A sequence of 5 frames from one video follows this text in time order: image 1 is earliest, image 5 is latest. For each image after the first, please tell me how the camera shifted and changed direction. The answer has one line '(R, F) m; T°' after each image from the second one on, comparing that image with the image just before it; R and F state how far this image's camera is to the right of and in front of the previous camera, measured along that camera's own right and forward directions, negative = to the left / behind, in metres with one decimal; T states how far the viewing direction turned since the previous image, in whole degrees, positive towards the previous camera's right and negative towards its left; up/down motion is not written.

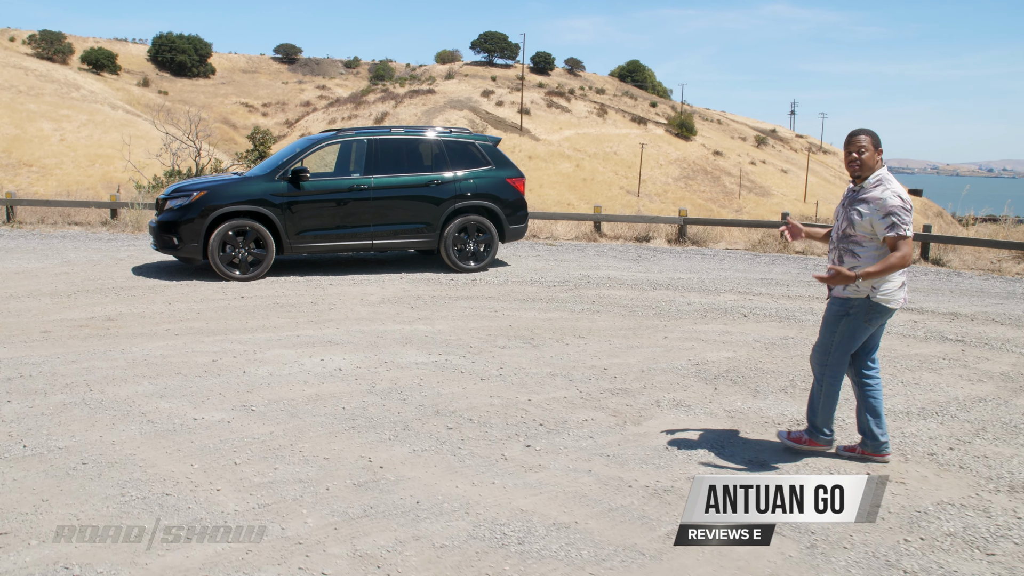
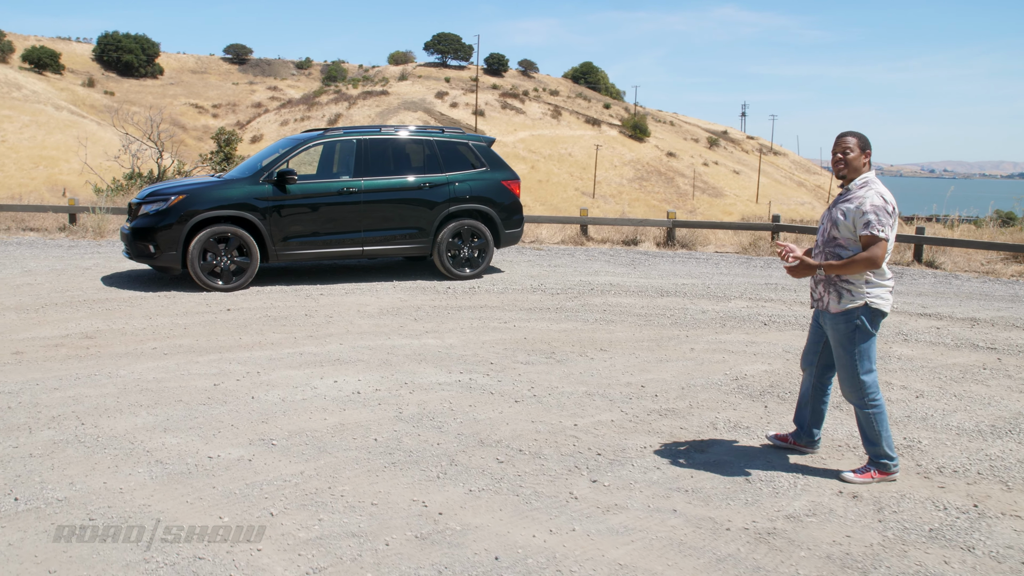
(-0.5, +0.5) m; +3°
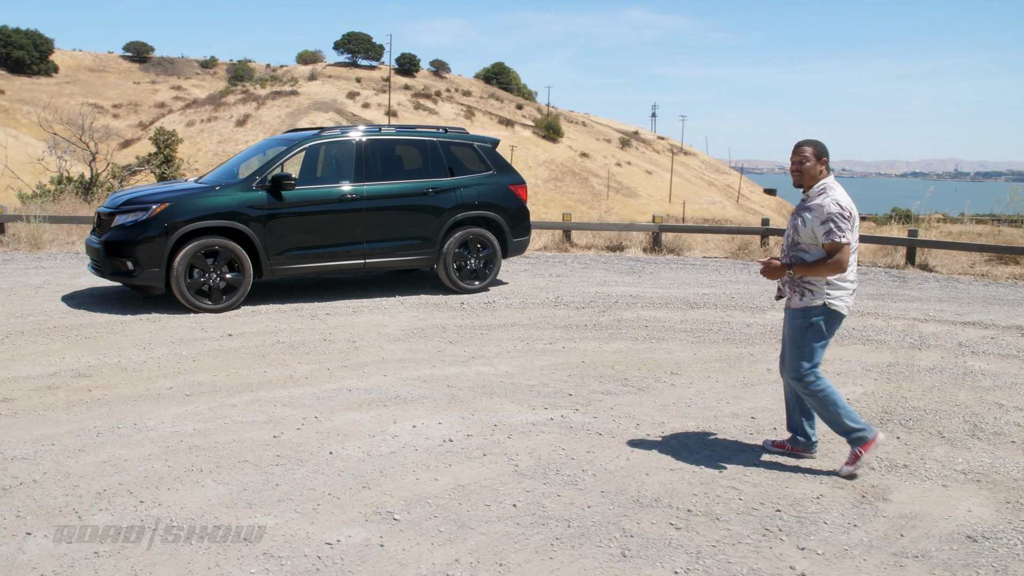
(-1.0, +0.8) m; +6°
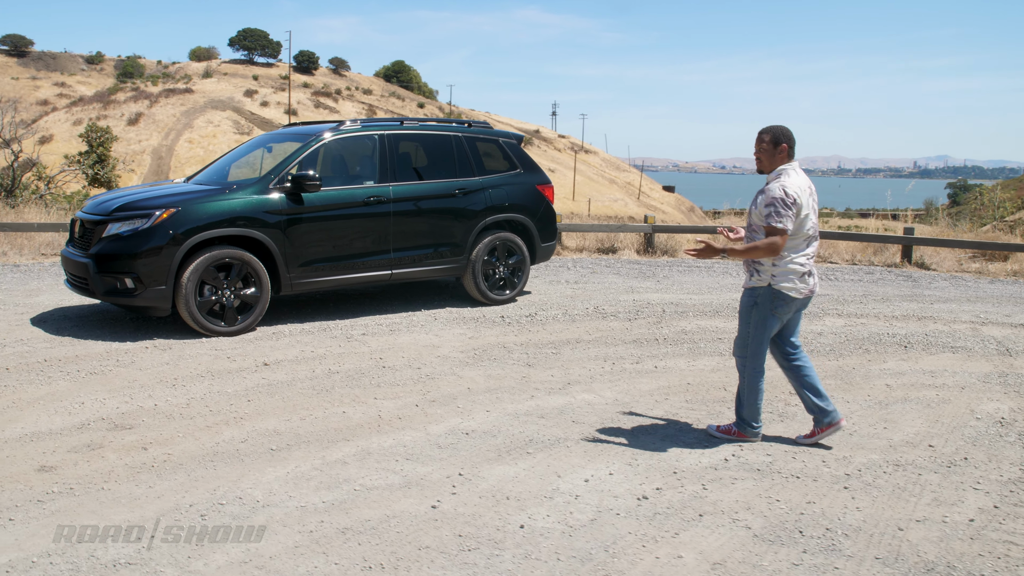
(-1.2, +0.9) m; +7°
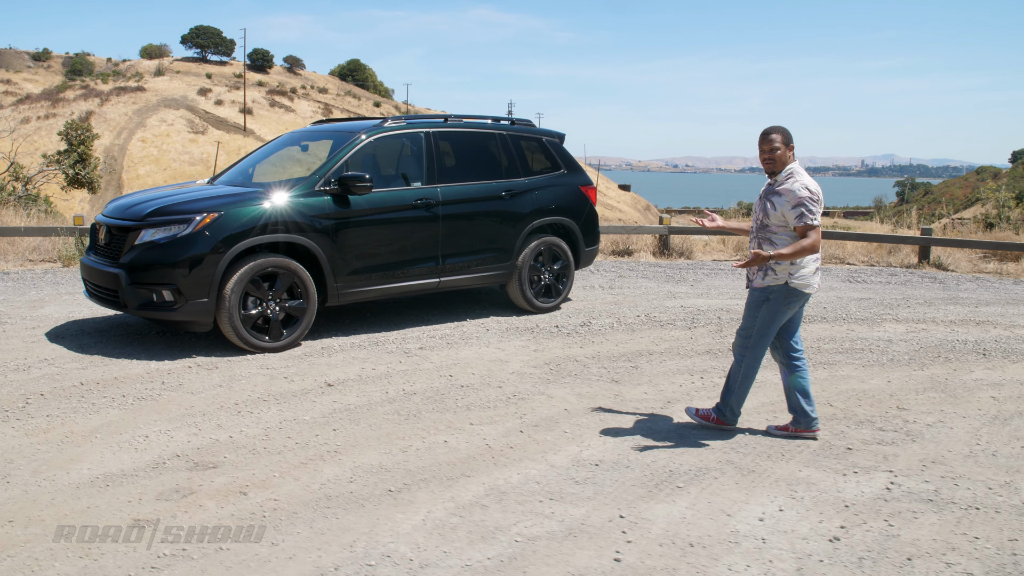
(-0.8, +0.5) m; +3°
